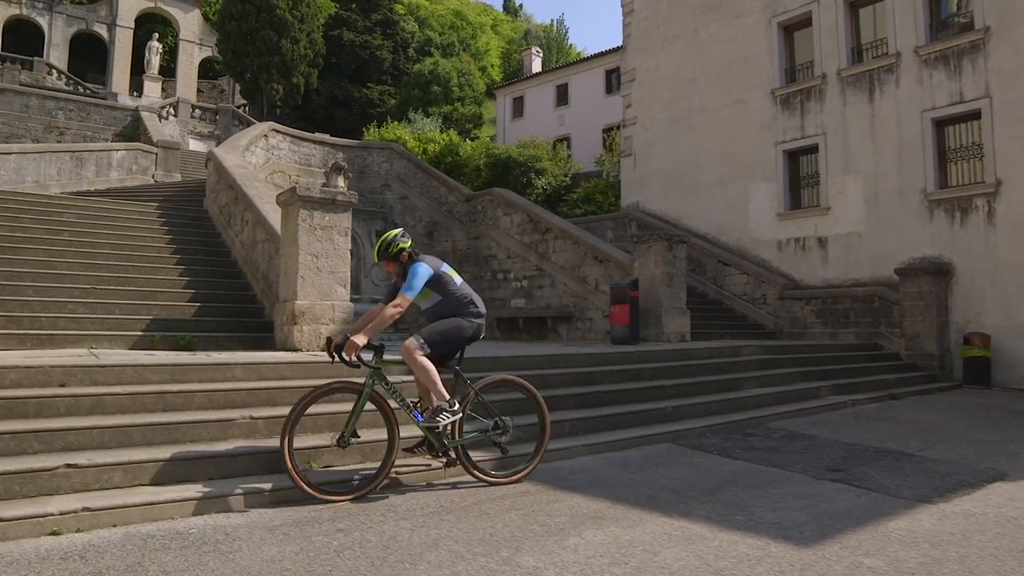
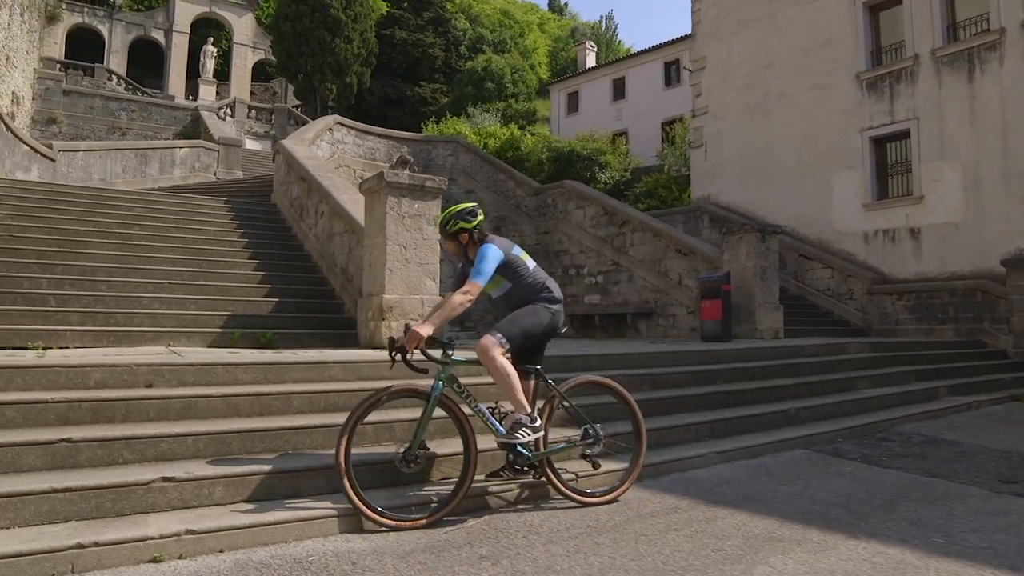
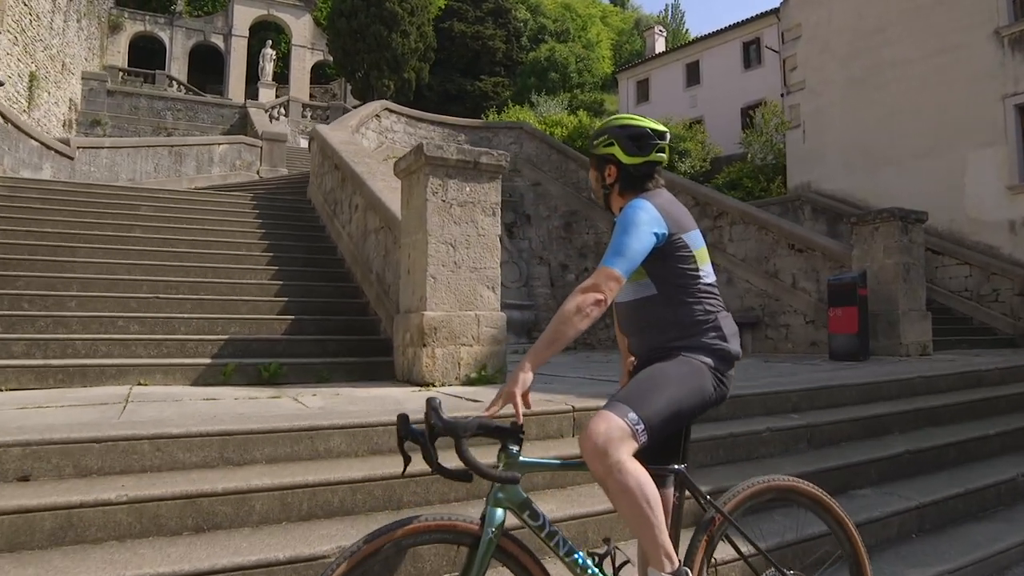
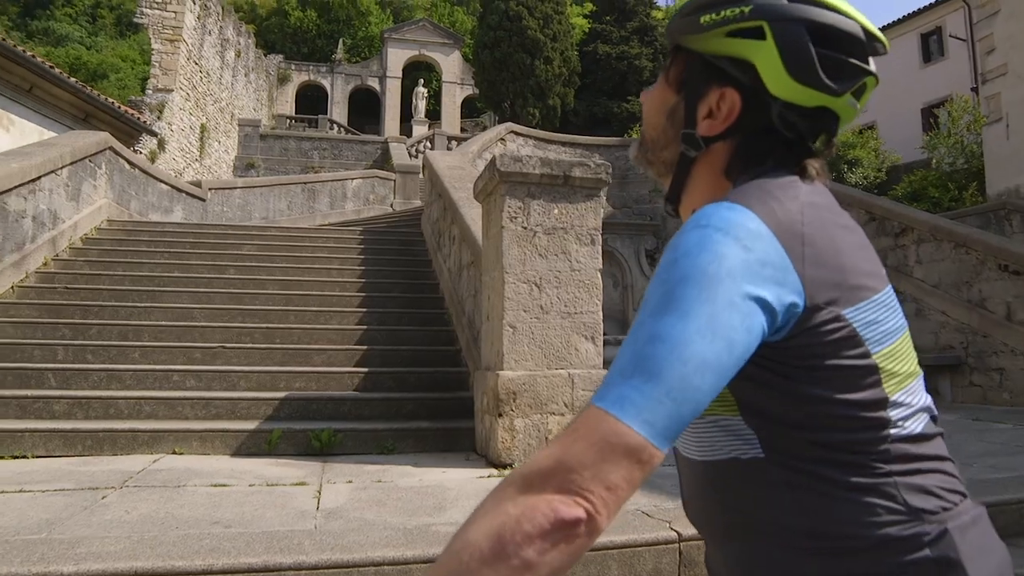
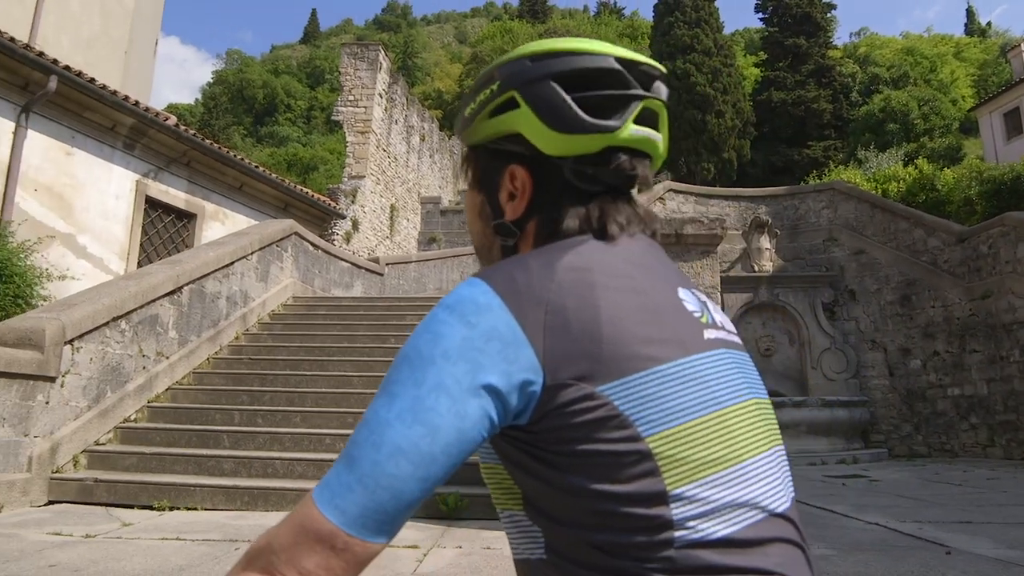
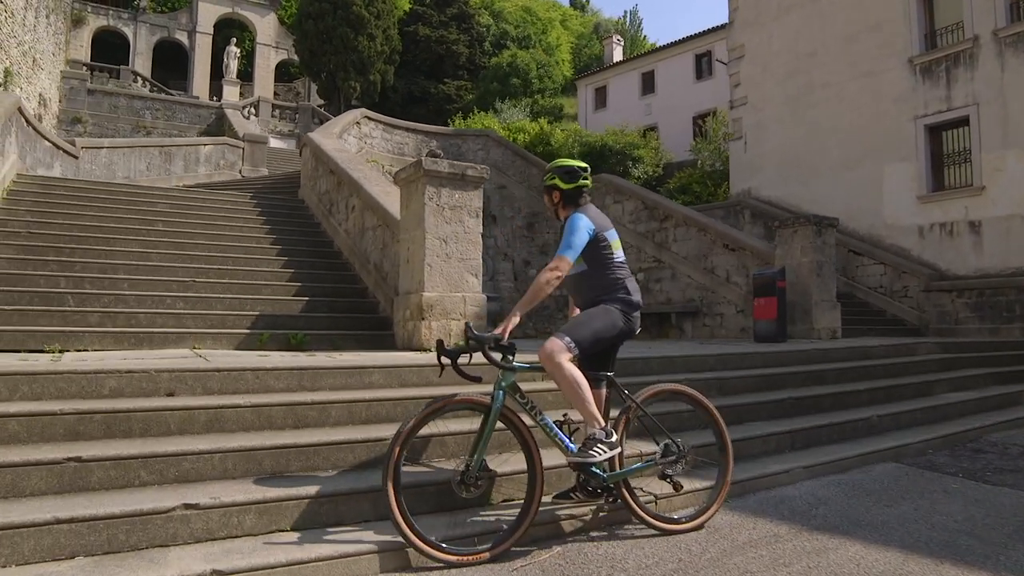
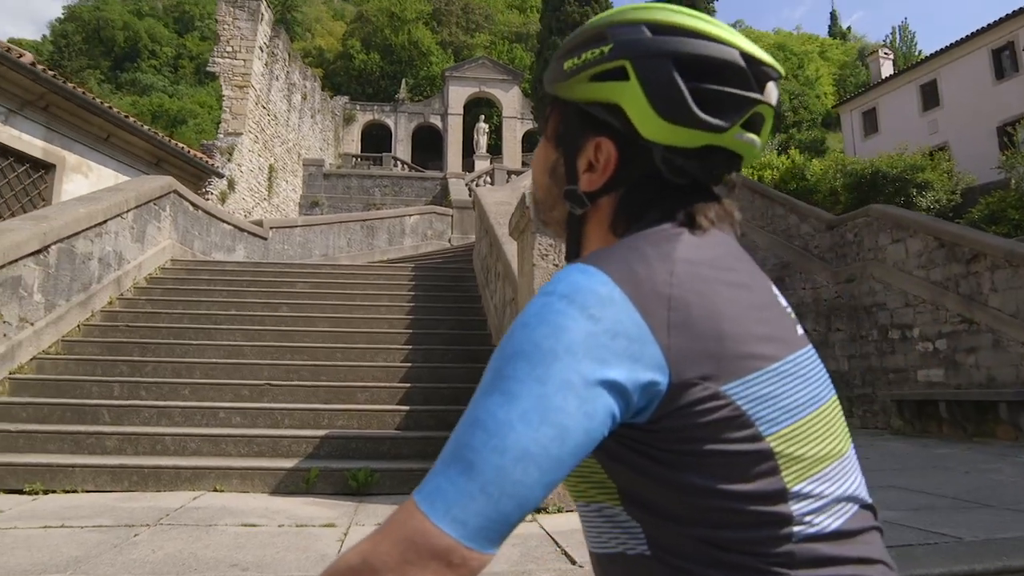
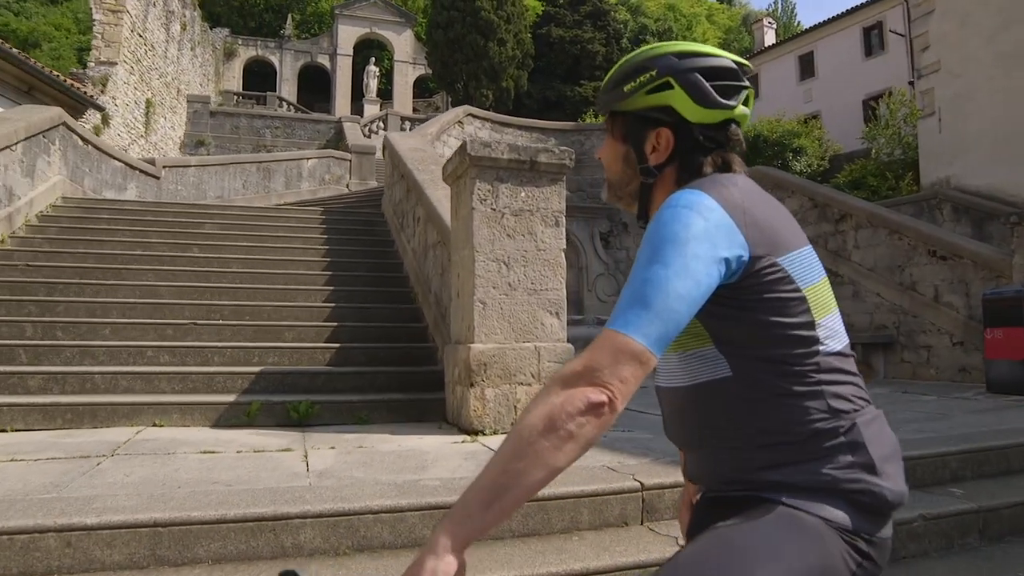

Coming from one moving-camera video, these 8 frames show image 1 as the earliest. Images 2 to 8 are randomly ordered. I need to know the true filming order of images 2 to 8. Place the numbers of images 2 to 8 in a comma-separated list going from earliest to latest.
2, 6, 3, 8, 4, 7, 5
